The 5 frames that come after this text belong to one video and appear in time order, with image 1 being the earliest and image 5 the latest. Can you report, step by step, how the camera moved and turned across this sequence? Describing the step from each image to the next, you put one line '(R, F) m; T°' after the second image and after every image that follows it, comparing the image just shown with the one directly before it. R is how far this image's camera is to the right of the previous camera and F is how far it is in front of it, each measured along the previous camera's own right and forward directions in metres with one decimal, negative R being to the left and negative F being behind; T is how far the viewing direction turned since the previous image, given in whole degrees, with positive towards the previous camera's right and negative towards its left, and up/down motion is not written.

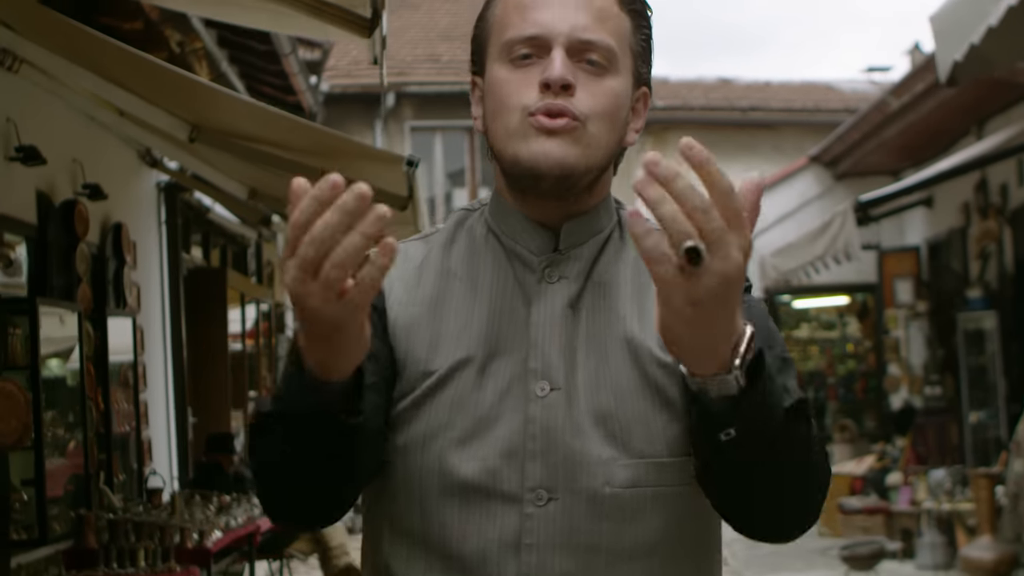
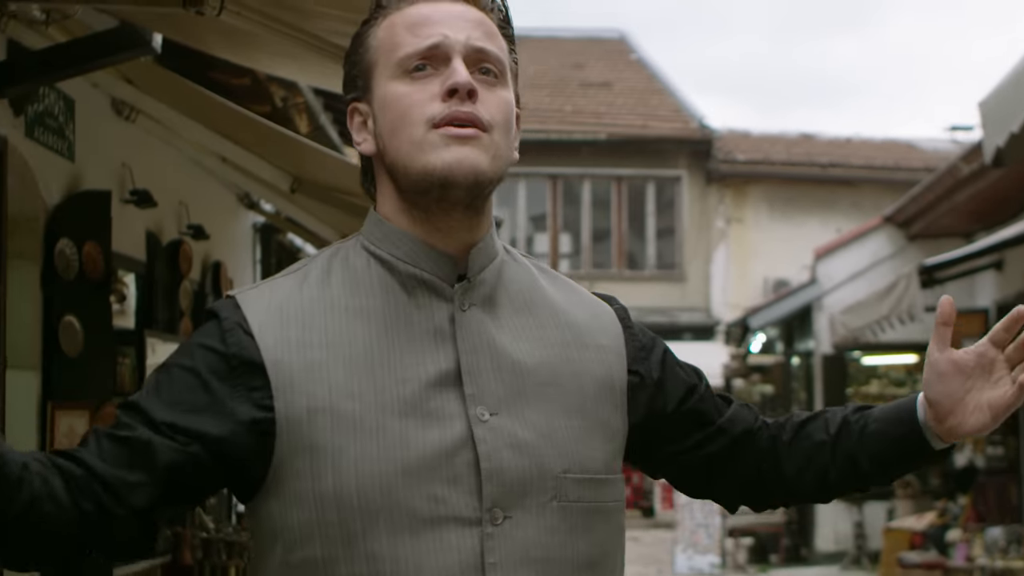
(0.0, -0.3) m; -4°
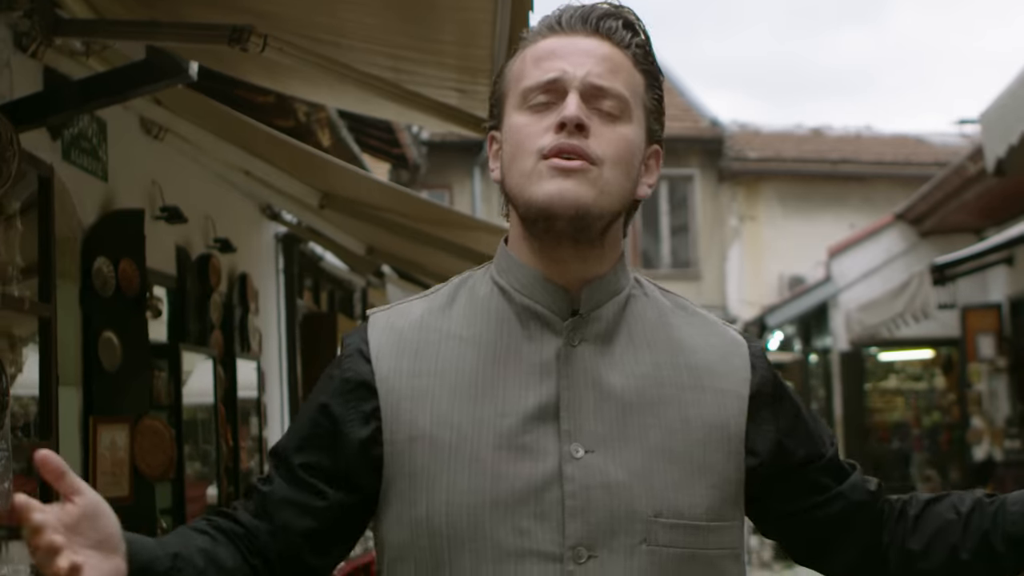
(-0.1, -0.1) m; 0°
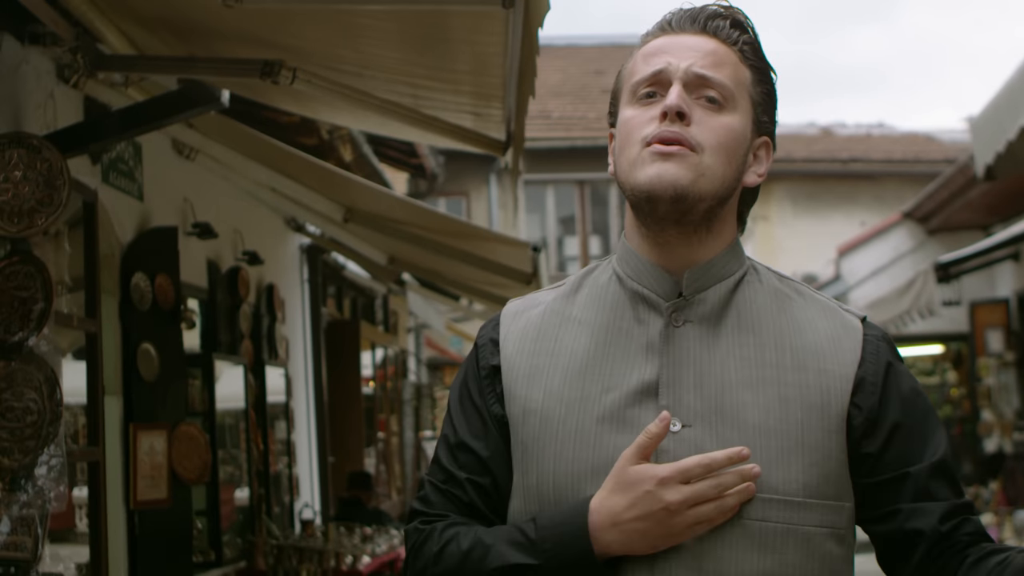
(0.0, -0.3) m; -1°
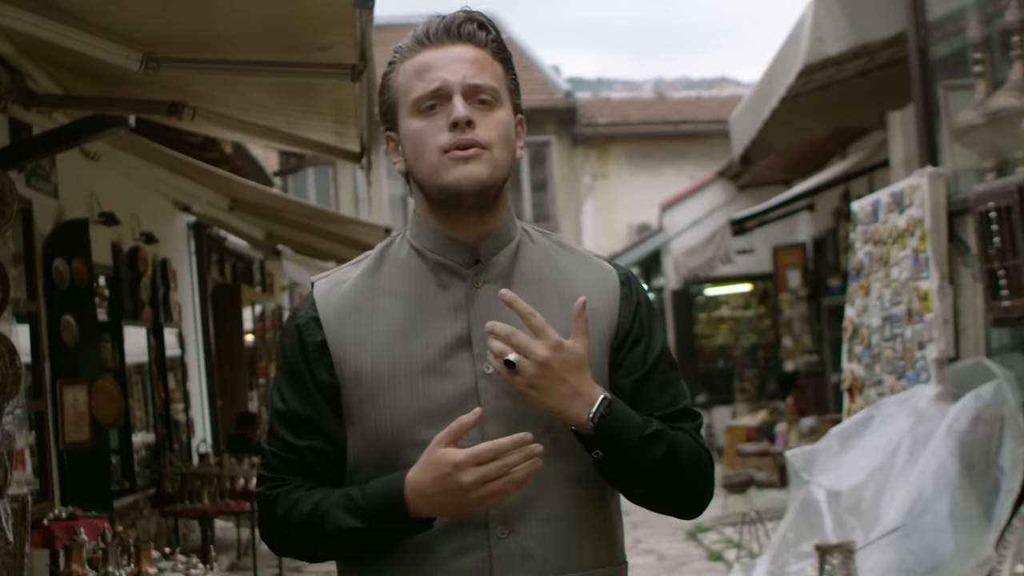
(+0.1, -1.4) m; +5°
